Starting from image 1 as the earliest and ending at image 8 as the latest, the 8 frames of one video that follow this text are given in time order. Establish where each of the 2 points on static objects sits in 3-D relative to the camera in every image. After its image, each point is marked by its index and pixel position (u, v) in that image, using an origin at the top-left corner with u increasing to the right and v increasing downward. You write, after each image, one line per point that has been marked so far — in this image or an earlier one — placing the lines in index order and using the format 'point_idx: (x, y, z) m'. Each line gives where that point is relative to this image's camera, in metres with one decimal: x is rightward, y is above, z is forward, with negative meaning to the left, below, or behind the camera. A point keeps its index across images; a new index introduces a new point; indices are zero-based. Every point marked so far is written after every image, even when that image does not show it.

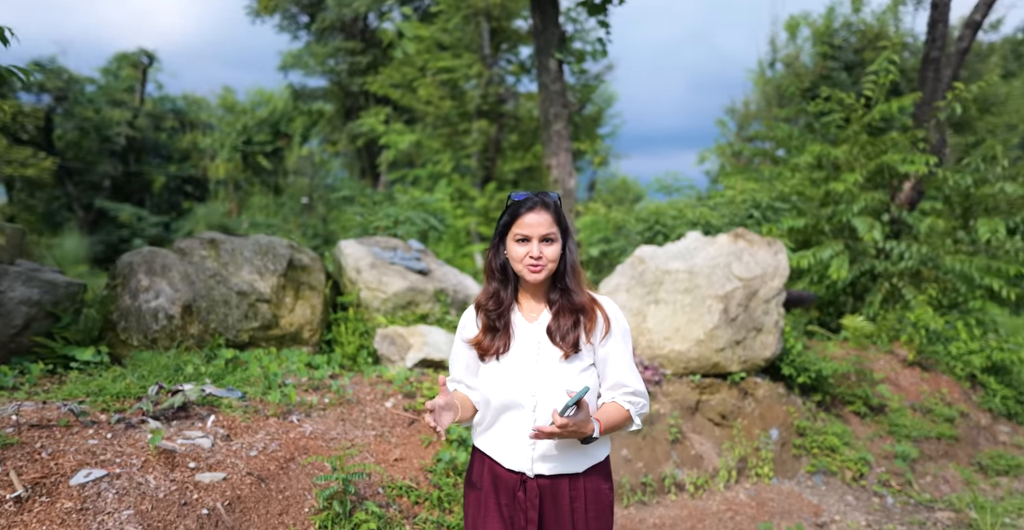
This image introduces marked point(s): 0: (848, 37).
0: (+7.7, +5.8, +16.6) m
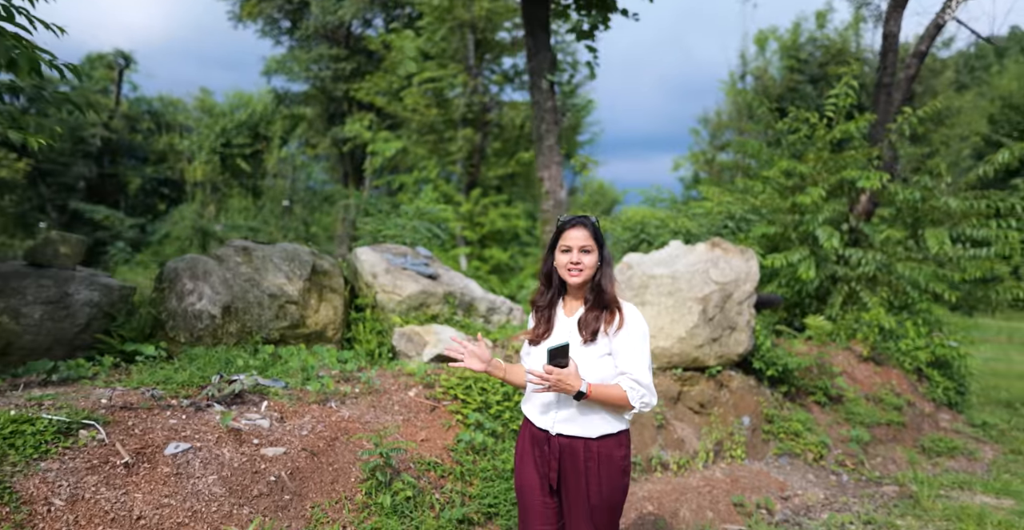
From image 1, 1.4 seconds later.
0: (+7.3, +5.6, +17.6) m
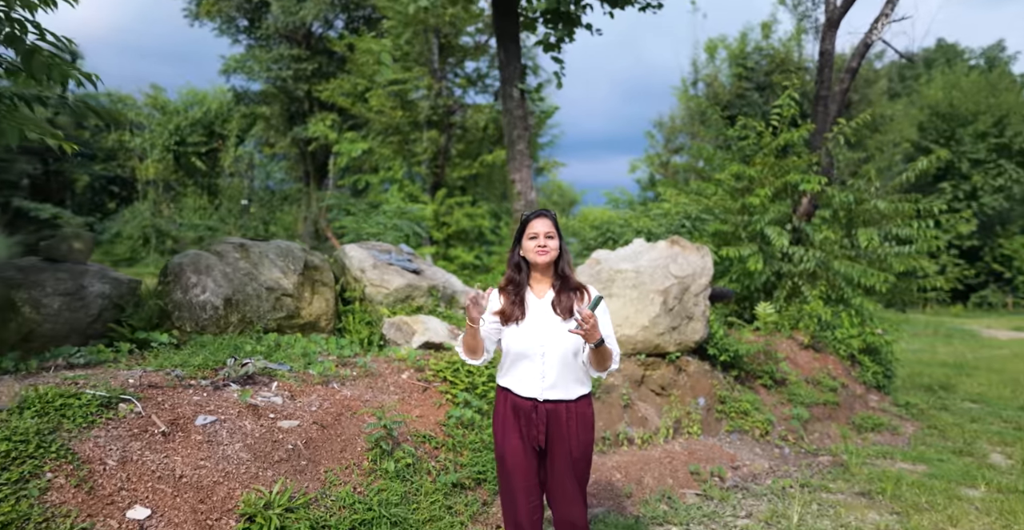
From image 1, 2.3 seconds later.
0: (+6.4, +5.6, +18.5) m
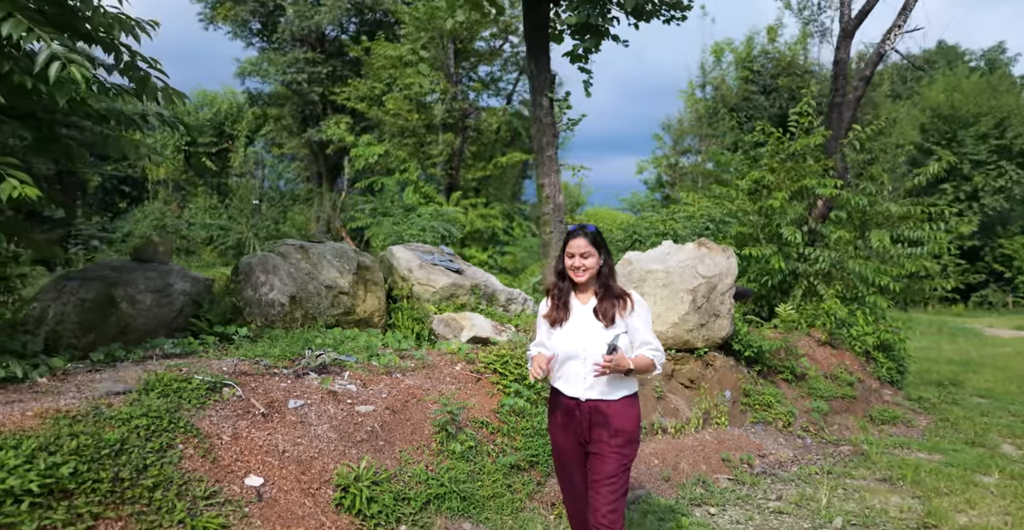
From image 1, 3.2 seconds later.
0: (+6.8, +5.6, +19.0) m
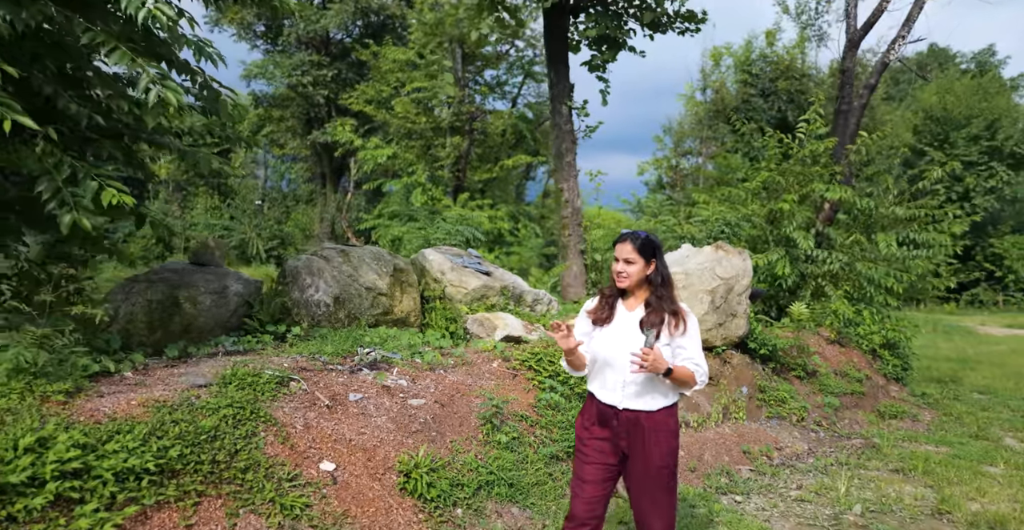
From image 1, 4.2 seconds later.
0: (+7.0, +5.6, +19.4) m
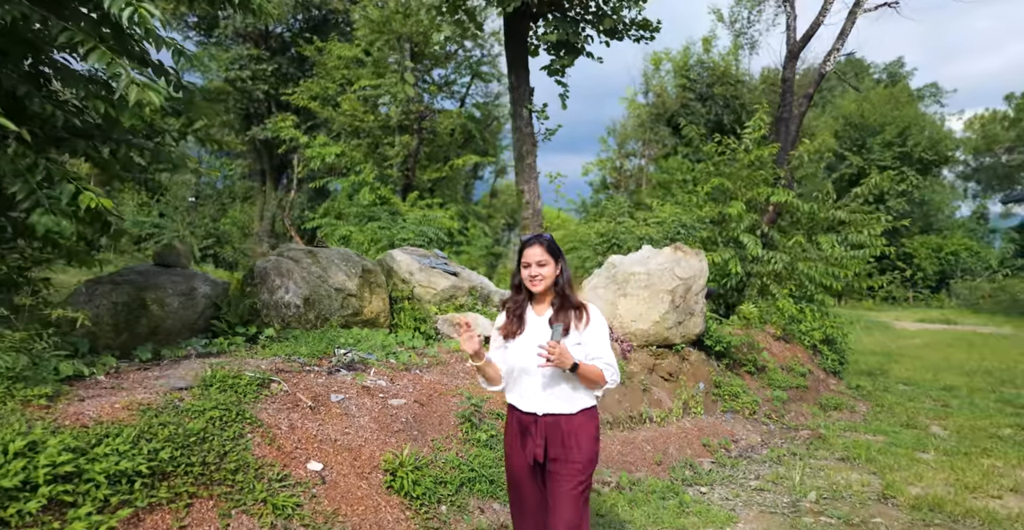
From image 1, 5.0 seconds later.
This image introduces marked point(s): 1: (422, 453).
0: (+5.6, +5.6, +20.0) m
1: (-0.6, -1.3, +4.7) m
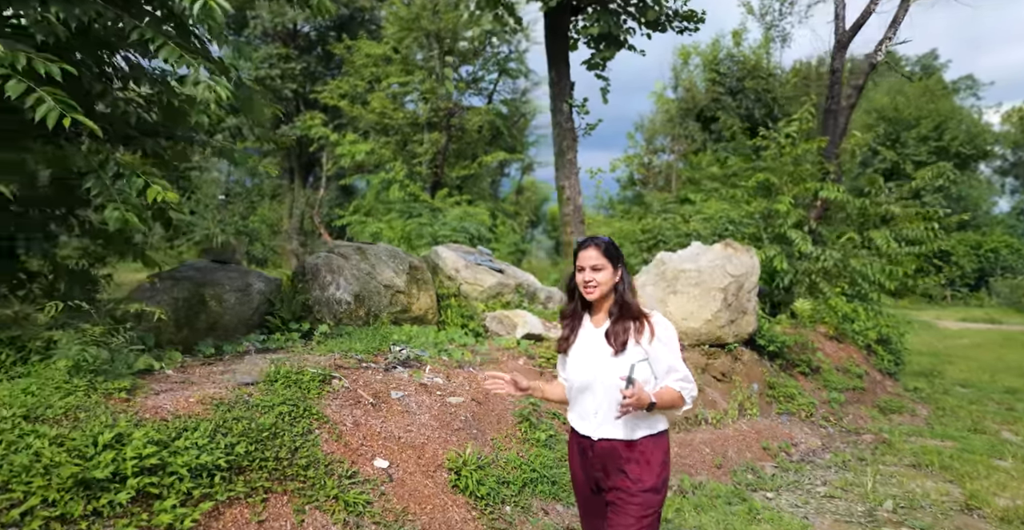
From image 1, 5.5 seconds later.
0: (+6.5, +5.7, +19.7) m
1: (-0.2, -1.3, +4.7) m
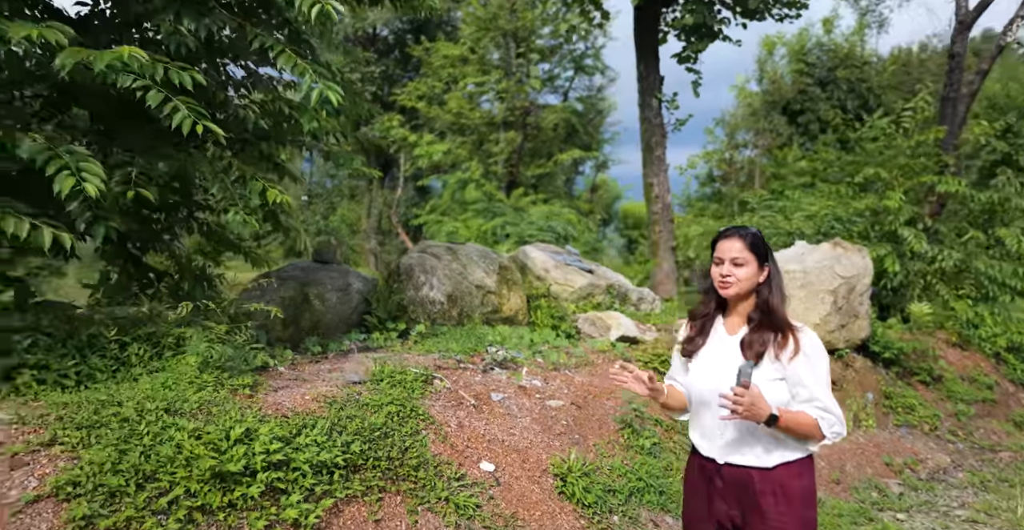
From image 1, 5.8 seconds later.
0: (+8.6, +5.7, +18.8) m
1: (+0.5, -1.3, +4.5) m
